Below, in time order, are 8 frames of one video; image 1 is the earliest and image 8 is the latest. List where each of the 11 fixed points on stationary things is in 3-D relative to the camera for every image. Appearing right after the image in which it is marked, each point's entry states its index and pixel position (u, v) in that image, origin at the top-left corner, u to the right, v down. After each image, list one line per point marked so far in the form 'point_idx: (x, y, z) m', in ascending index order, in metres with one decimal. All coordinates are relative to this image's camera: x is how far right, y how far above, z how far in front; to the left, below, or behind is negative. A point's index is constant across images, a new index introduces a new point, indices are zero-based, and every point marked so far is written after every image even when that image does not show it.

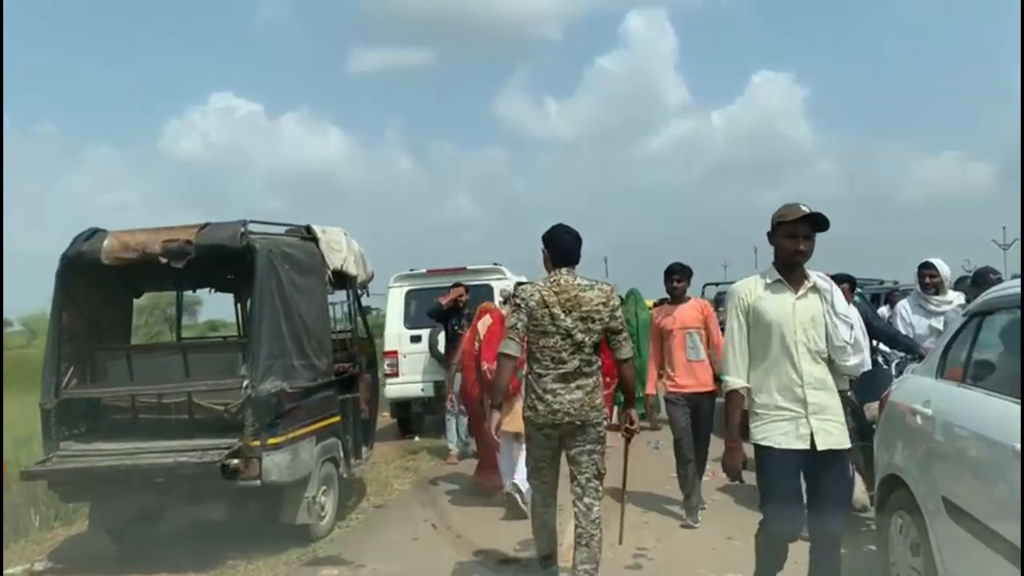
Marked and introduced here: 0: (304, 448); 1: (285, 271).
0: (-1.3, -1.0, +5.9) m
1: (-1.4, +0.1, +6.0) m
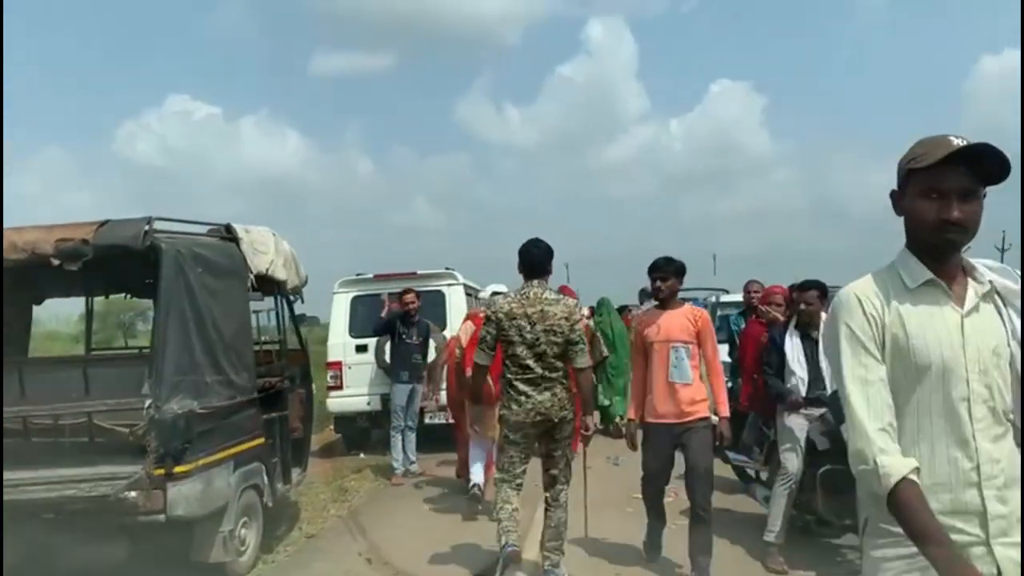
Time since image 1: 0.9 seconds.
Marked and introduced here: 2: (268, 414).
0: (-1.6, -1.0, +5.2) m
1: (-1.7, +0.1, +5.3) m
2: (-1.6, -0.8, +6.2) m
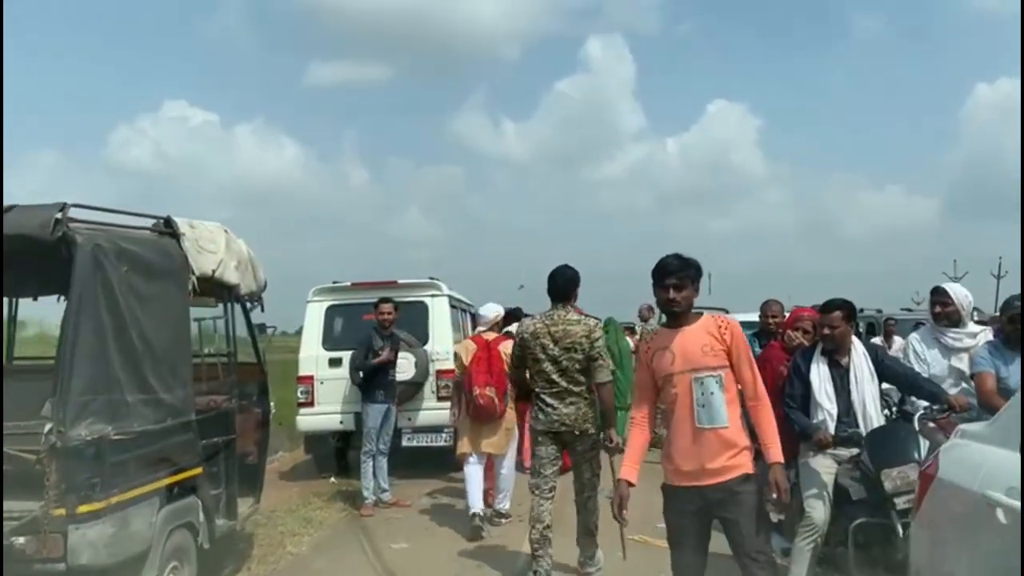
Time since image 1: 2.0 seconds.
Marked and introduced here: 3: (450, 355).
0: (-1.7, -1.0, +4.4) m
1: (-1.8, +0.1, +4.4) m
2: (-1.7, -0.8, +5.3) m
3: (-0.6, -0.7, +9.8) m
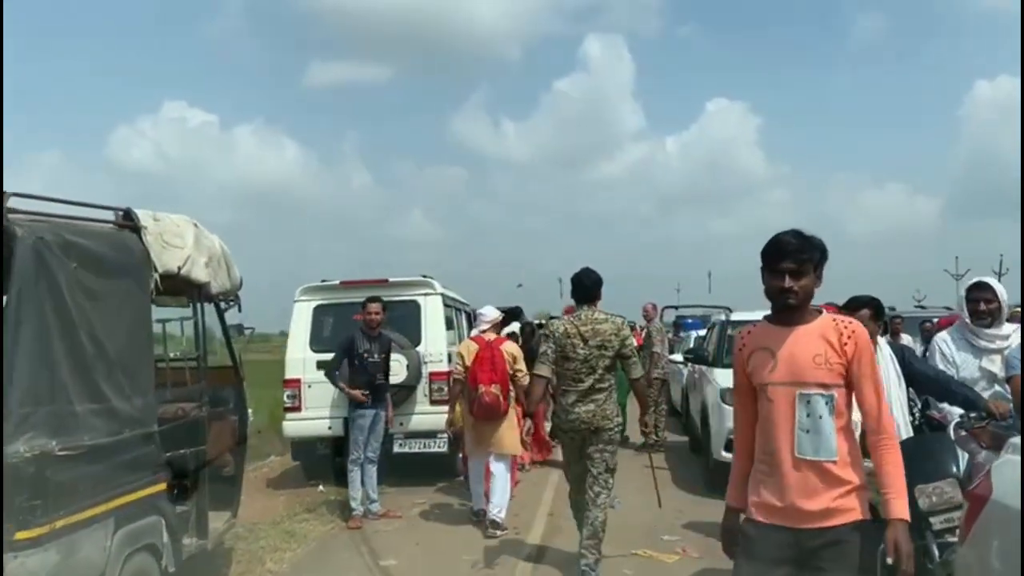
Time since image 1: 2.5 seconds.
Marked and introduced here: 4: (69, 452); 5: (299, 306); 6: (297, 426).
0: (-1.7, -1.0, +3.9) m
1: (-1.8, +0.1, +4.0) m
2: (-1.7, -0.8, +4.9) m
3: (-0.7, -0.7, +9.3) m
4: (-1.8, -0.7, +3.8) m
5: (-2.2, -0.2, +9.7) m
6: (-2.1, -1.3, +9.3) m
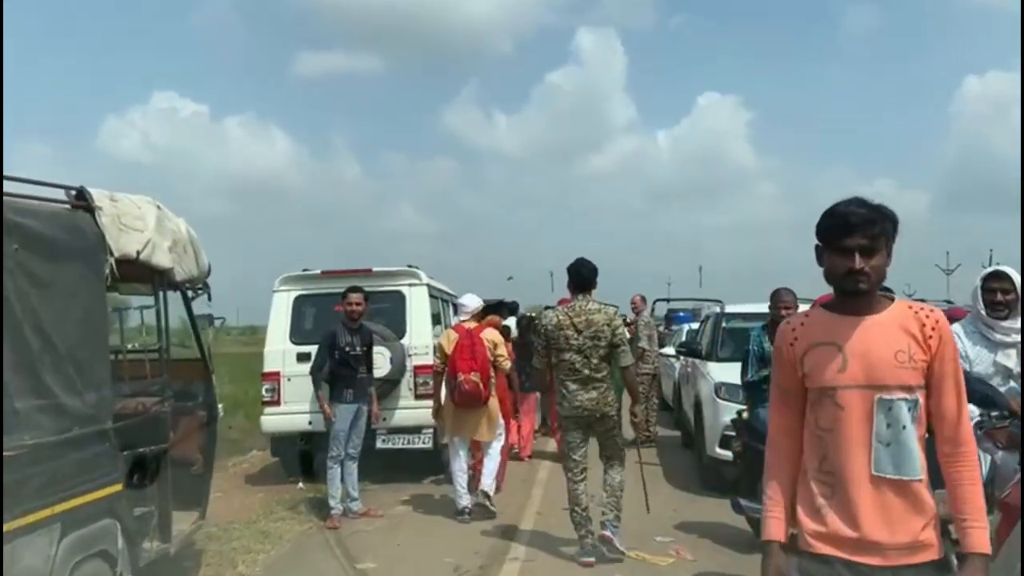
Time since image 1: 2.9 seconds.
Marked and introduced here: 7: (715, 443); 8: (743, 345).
0: (-1.8, -1.0, +3.6) m
1: (-1.9, +0.1, +3.6) m
2: (-1.8, -0.8, +4.5) m
3: (-0.8, -0.6, +9.0) m
4: (-1.8, -0.6, +3.5) m
5: (-2.3, -0.1, +9.4) m
6: (-2.2, -1.2, +8.9) m
7: (+1.8, -1.3, +8.3) m
8: (+2.3, -0.6, +9.8) m
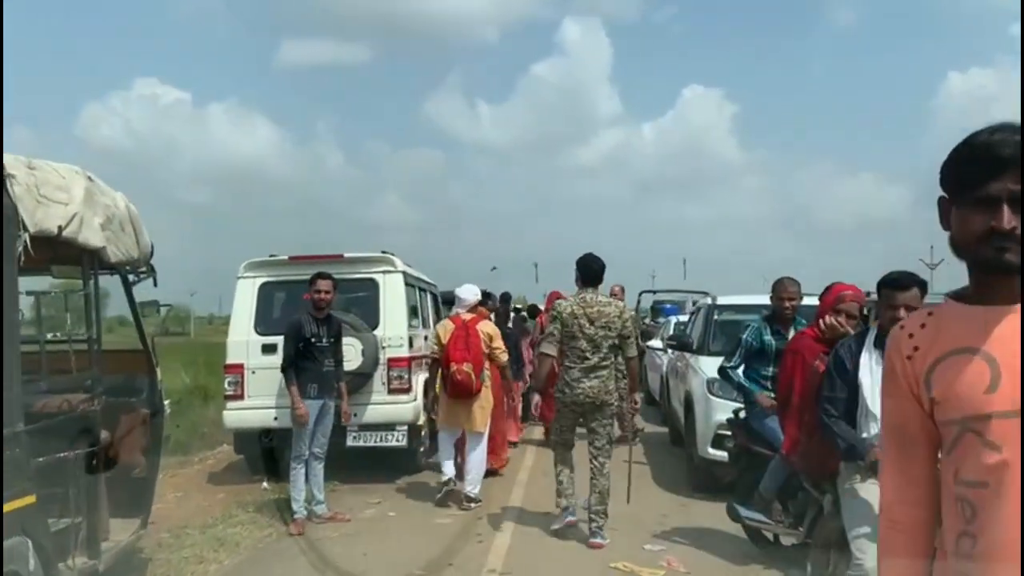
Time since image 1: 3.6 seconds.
0: (-1.9, -0.9, +3.0) m
1: (-2.0, +0.2, +3.1) m
2: (-1.9, -0.7, +3.9) m
3: (-1.0, -0.5, +8.5) m
4: (-1.9, -0.5, +2.9) m
5: (-2.5, +0.1, +8.8) m
6: (-2.4, -1.1, +8.4) m
7: (+1.6, -1.3, +7.8) m
8: (+2.2, -0.5, +9.3) m
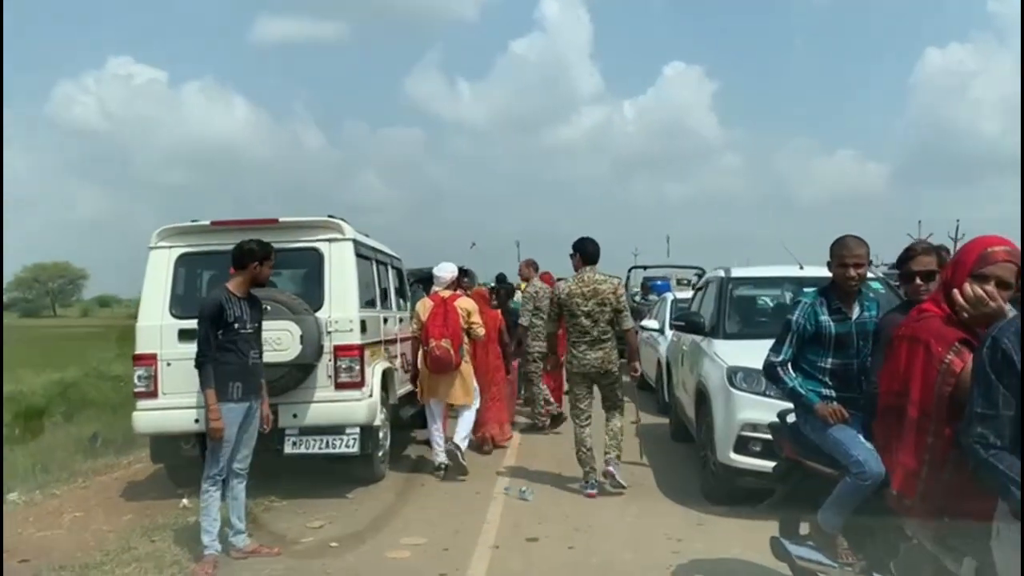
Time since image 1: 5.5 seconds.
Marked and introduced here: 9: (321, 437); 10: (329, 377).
0: (-2.0, -0.8, +1.4) m
1: (-2.1, +0.3, +1.5) m
2: (-2.0, -0.6, +2.4) m
3: (-1.1, -0.3, +6.9) m
4: (-2.0, -0.5, +1.3) m
5: (-2.7, +0.3, +7.2) m
6: (-2.6, -0.9, +6.8) m
7: (+1.4, -1.0, +6.3) m
8: (+2.0, -0.2, +7.8) m
9: (-1.4, -1.1, +6.8) m
10: (-1.3, -0.6, +6.8) m
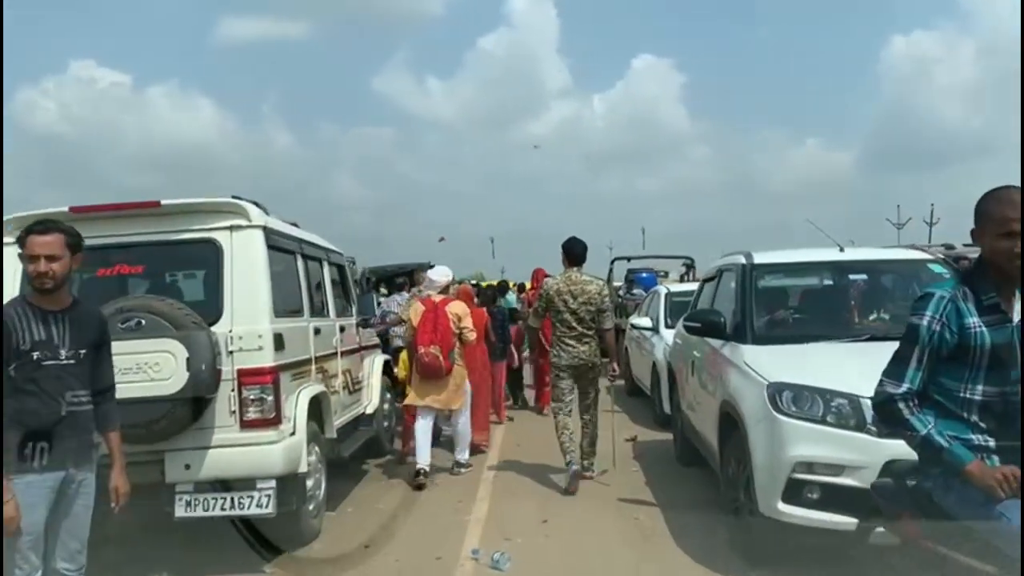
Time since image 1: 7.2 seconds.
0: (-2.0, -0.9, -0.3) m
1: (-2.1, +0.2, -0.3) m
2: (-2.0, -0.6, +0.6) m
3: (-1.3, -0.3, +5.1) m
4: (-2.0, -0.5, -0.4) m
5: (-2.9, +0.2, +5.4) m
6: (-2.7, -1.0, +5.0) m
7: (+1.3, -1.0, +4.6) m
8: (+1.7, -0.2, +6.1) m
9: (-1.5, -1.1, +5.0) m
10: (-1.5, -0.7, +5.0) m
